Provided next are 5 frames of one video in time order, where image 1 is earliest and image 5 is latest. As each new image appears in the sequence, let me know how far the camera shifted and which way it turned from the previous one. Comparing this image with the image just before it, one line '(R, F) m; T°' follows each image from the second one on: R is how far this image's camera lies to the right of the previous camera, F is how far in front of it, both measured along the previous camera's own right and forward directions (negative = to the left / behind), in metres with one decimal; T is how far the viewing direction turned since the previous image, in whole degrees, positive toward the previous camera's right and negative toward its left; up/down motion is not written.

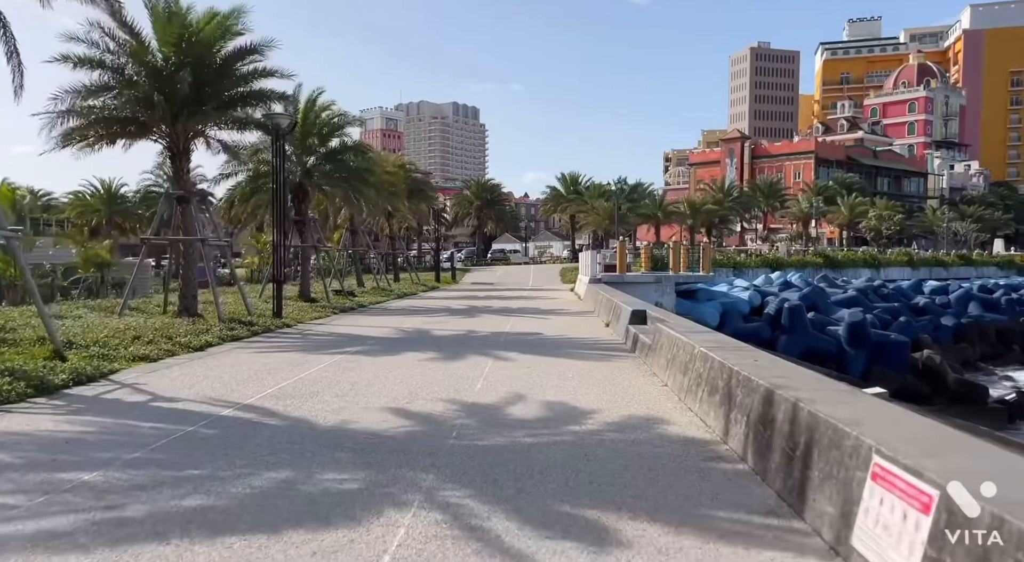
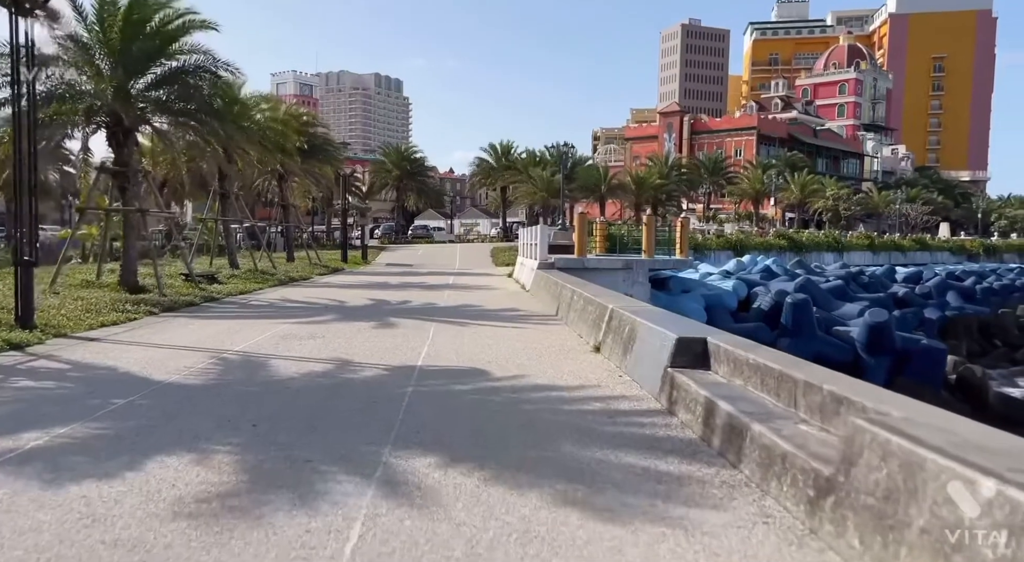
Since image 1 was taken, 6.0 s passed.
(+0.1, +7.1) m; +6°
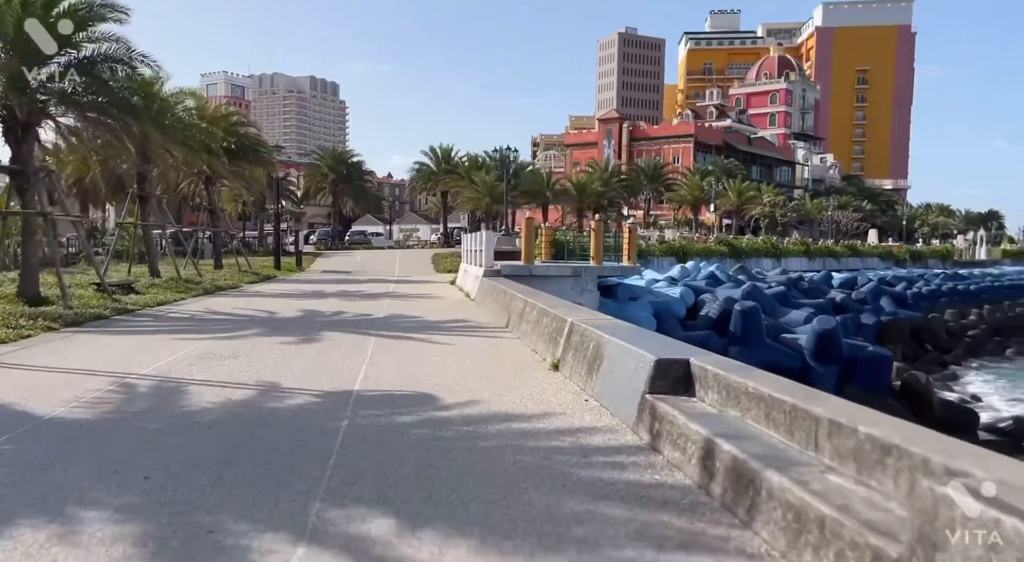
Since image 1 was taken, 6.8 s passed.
(-0.1, +0.9) m; +5°
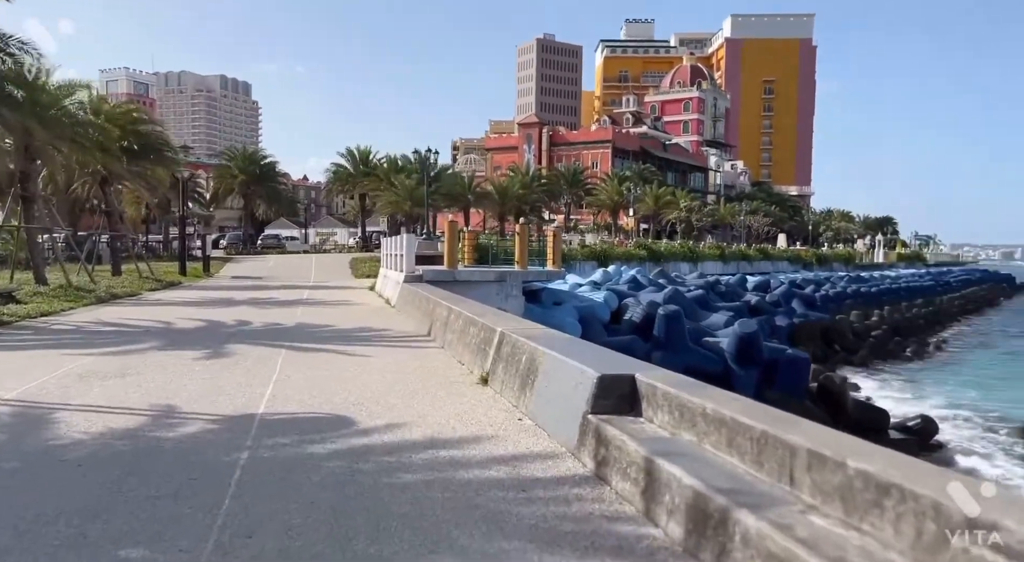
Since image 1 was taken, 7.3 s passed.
(0.0, +0.6) m; +6°
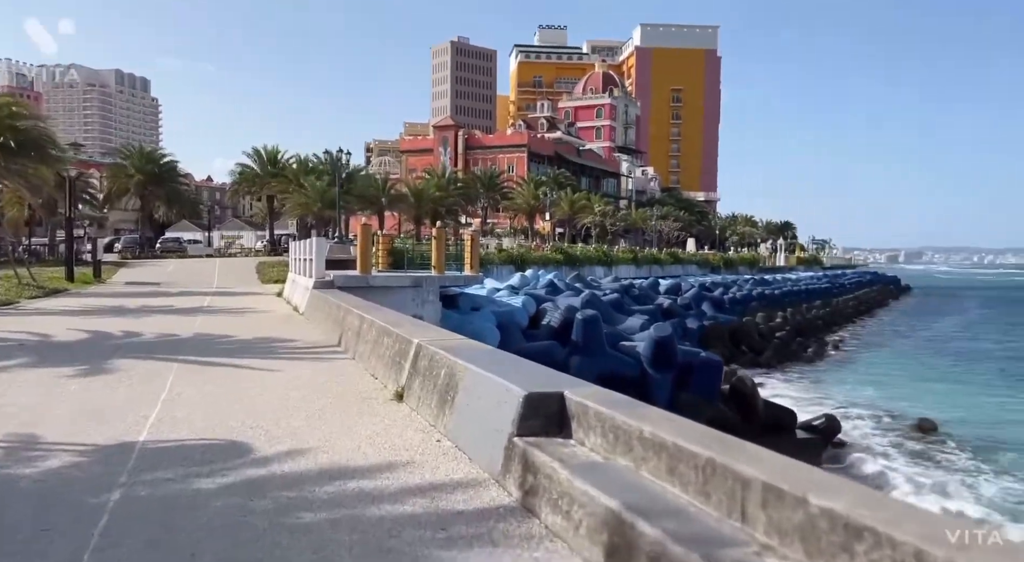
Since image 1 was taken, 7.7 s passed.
(0.0, +0.5) m; +7°
